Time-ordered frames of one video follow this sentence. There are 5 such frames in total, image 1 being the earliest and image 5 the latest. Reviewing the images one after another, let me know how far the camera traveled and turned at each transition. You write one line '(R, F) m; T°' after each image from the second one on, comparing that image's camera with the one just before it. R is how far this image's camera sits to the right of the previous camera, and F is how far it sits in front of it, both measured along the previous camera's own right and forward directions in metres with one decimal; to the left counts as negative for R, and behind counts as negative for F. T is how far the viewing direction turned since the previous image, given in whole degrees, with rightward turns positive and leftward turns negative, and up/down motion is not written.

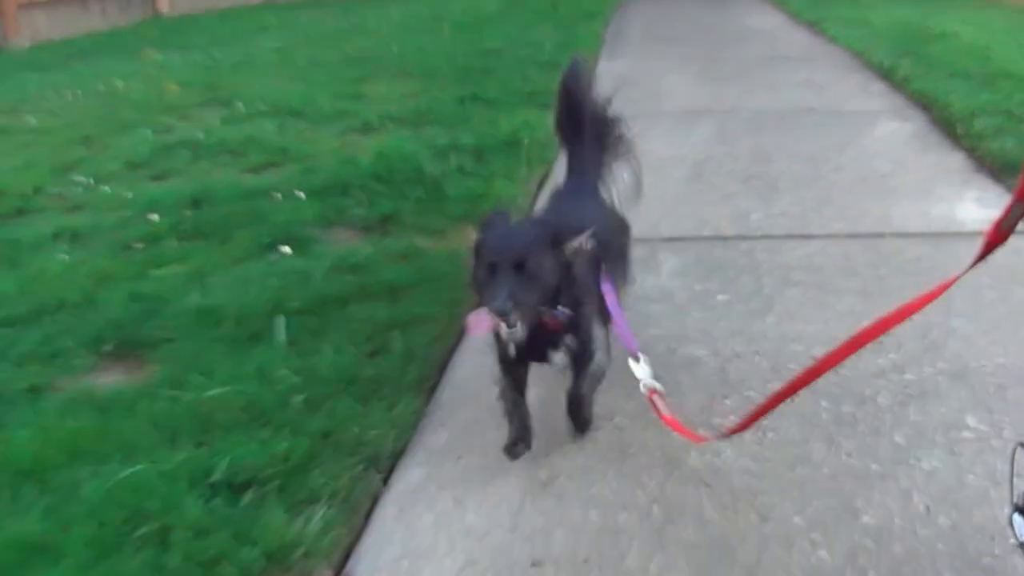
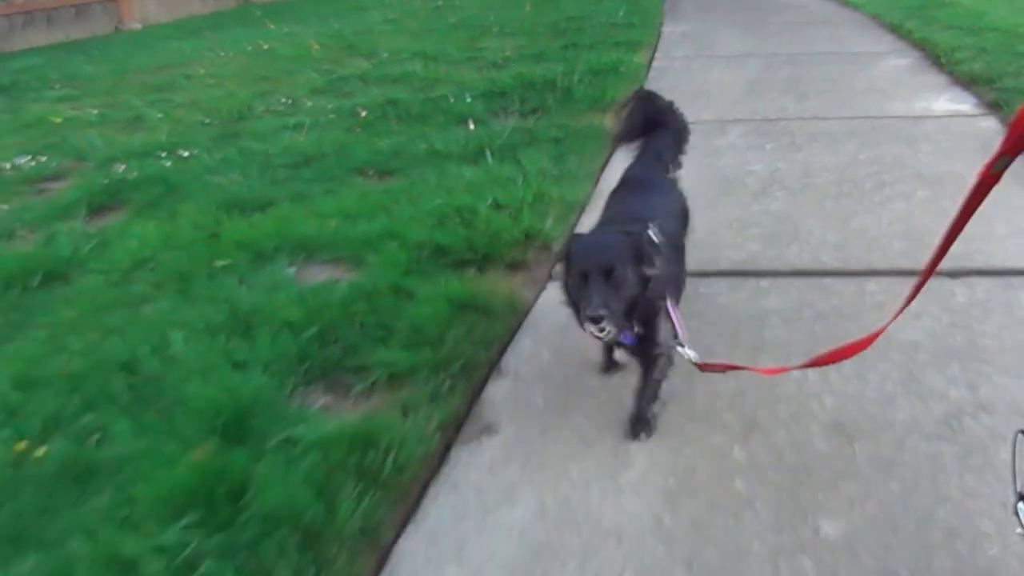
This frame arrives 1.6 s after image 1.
(-0.3, -1.7) m; -1°
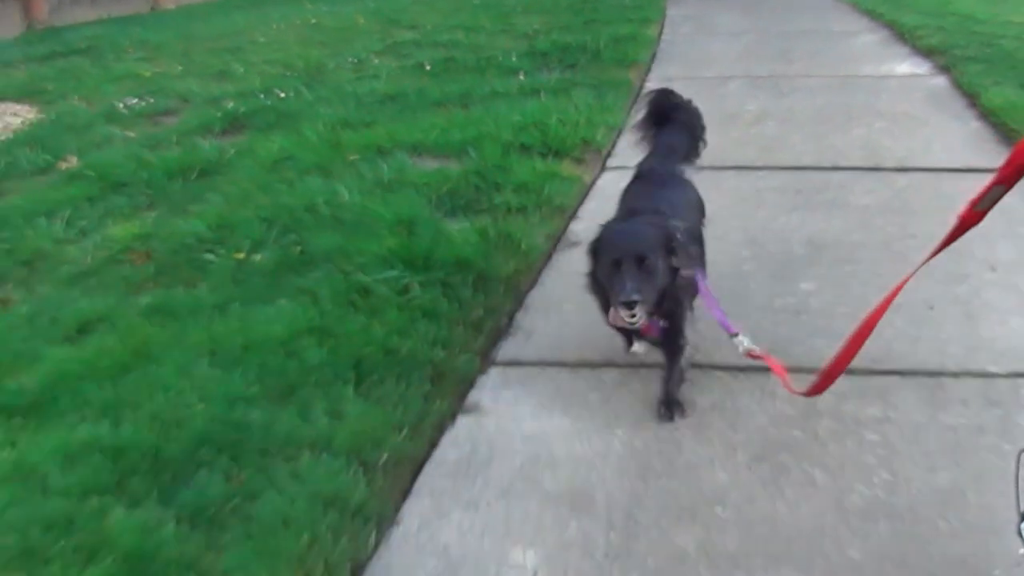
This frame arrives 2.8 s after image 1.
(-0.3, -1.3) m; +1°
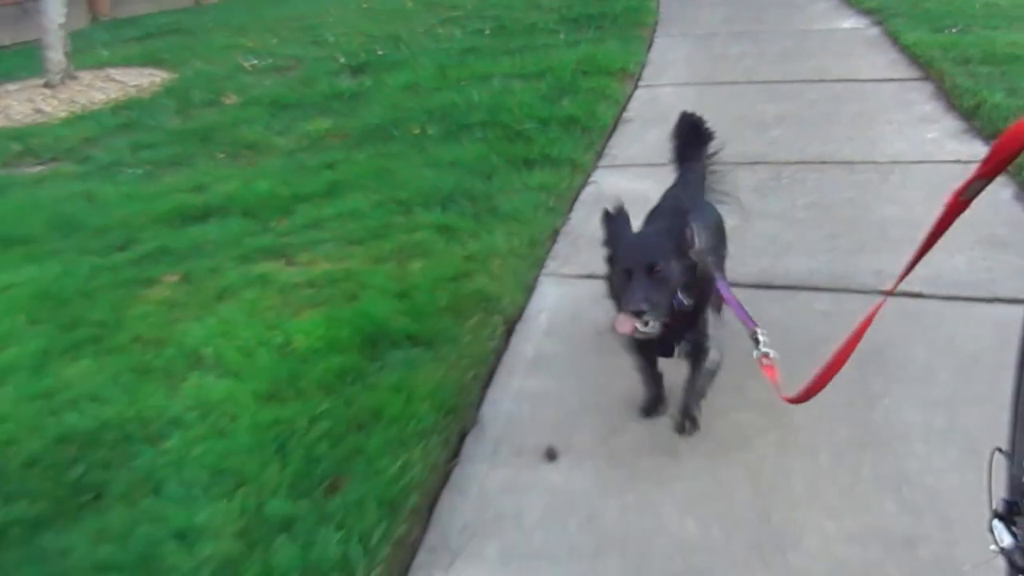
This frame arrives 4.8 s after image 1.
(-0.4, -2.4) m; +1°
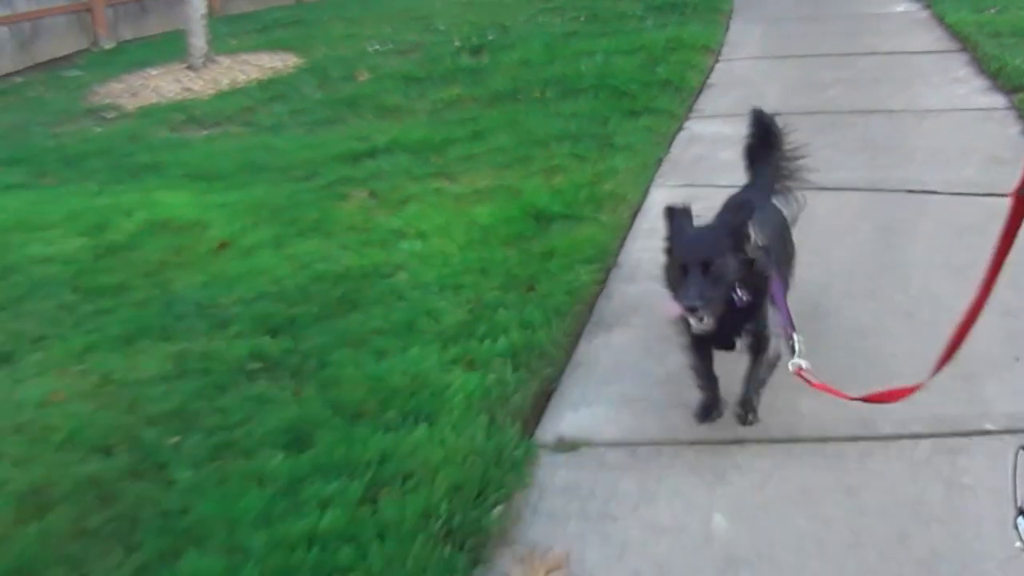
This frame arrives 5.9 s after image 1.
(-0.2, -1.4) m; -2°
